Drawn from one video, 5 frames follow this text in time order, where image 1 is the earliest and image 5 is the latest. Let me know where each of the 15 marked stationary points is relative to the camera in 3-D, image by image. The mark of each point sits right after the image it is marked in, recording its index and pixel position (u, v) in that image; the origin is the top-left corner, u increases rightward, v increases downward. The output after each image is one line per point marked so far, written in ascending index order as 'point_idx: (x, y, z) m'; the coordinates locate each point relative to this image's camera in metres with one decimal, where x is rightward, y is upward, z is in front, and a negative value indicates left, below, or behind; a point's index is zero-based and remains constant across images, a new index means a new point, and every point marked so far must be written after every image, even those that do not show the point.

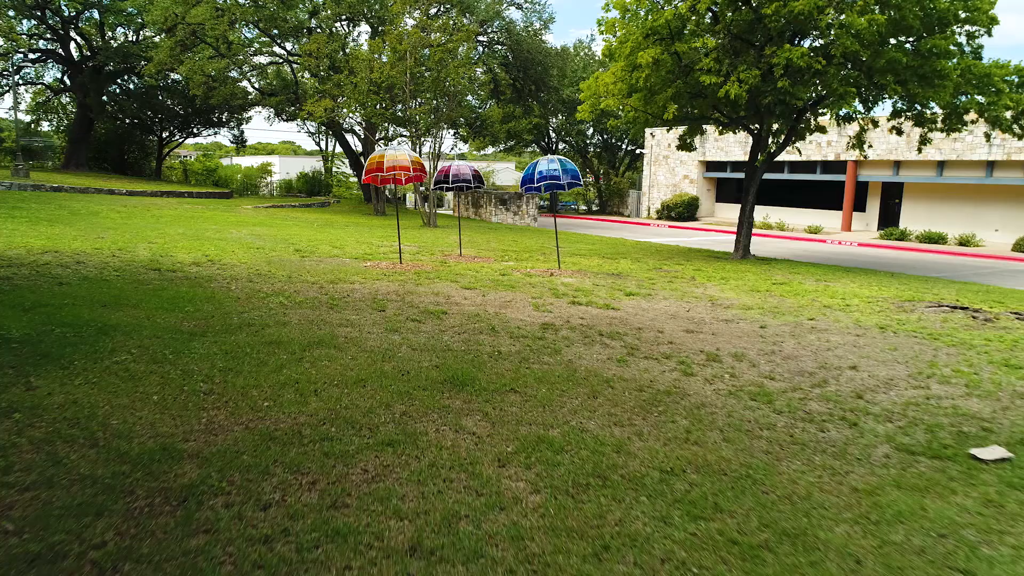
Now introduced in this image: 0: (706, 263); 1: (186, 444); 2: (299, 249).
0: (+3.9, +0.5, +14.1) m
1: (-1.5, -0.7, +3.2) m
2: (-3.8, +0.7, +12.7) m
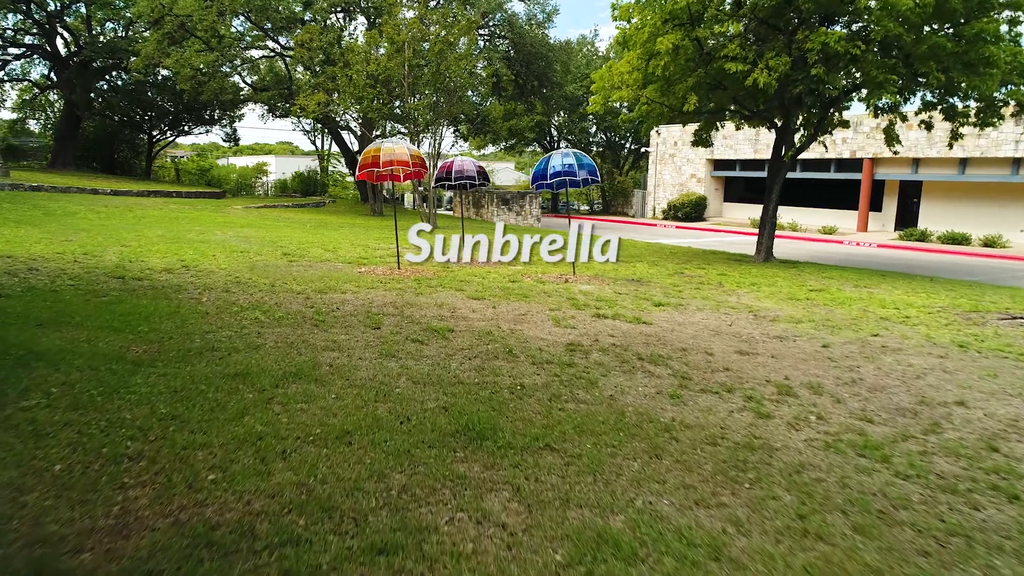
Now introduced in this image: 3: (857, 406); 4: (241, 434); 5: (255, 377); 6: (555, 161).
0: (+4.0, +0.4, +13.1) m
1: (-1.3, -0.8, +2.1) m
2: (-3.7, +0.6, +11.6) m
3: (+2.1, -0.7, +4.3) m
4: (-1.2, -0.7, +3.2) m
5: (-1.5, -0.5, +4.2) m
6: (+0.6, +1.8, +10.1) m
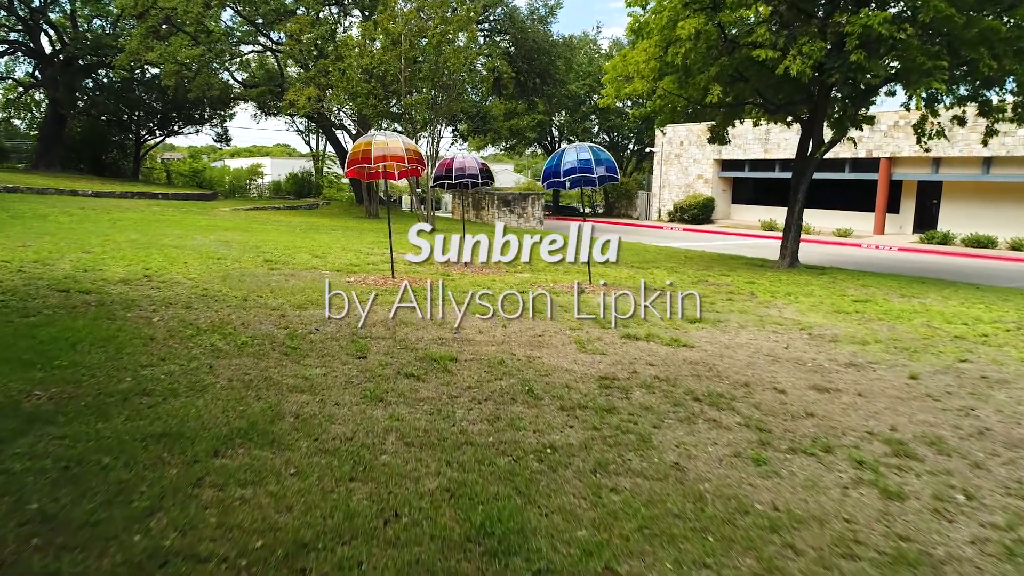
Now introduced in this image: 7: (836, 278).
0: (+4.1, +0.2, +11.9) m
1: (-1.2, -0.9, +1.0) m
2: (-3.6, +0.4, +10.5) m
3: (+2.2, -0.8, +3.2) m
4: (-1.1, -0.8, +2.1) m
5: (-1.4, -0.7, +3.1) m
6: (+0.7, +1.7, +9.0) m
7: (+5.4, +0.2, +11.8) m
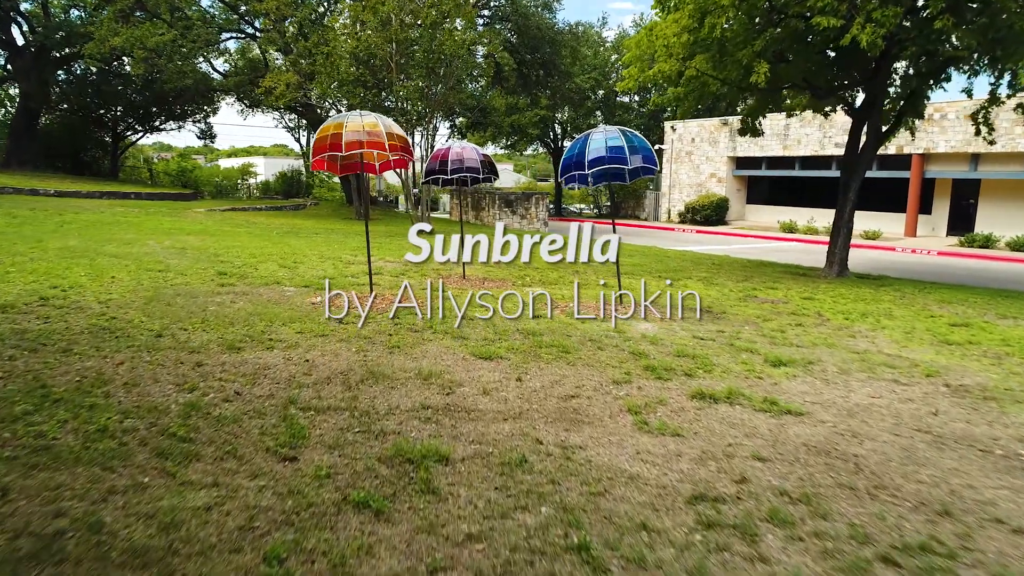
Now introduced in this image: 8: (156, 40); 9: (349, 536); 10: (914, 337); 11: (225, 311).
0: (+4.2, 0.0, +10.1) m
1: (-1.1, -1.2, -0.9) m
2: (-3.5, +0.2, +8.6) m
3: (+2.3, -1.0, +1.3) m
4: (-1.0, -1.0, +0.2) m
5: (-1.3, -0.9, +1.2) m
6: (+0.8, +1.5, +7.1) m
7: (+5.5, -0.1, +9.9) m
8: (-9.8, +6.9, +19.7) m
9: (-0.5, -0.8, +2.3) m
10: (+3.7, -0.5, +6.6) m
11: (-2.4, -0.2, +6.1) m
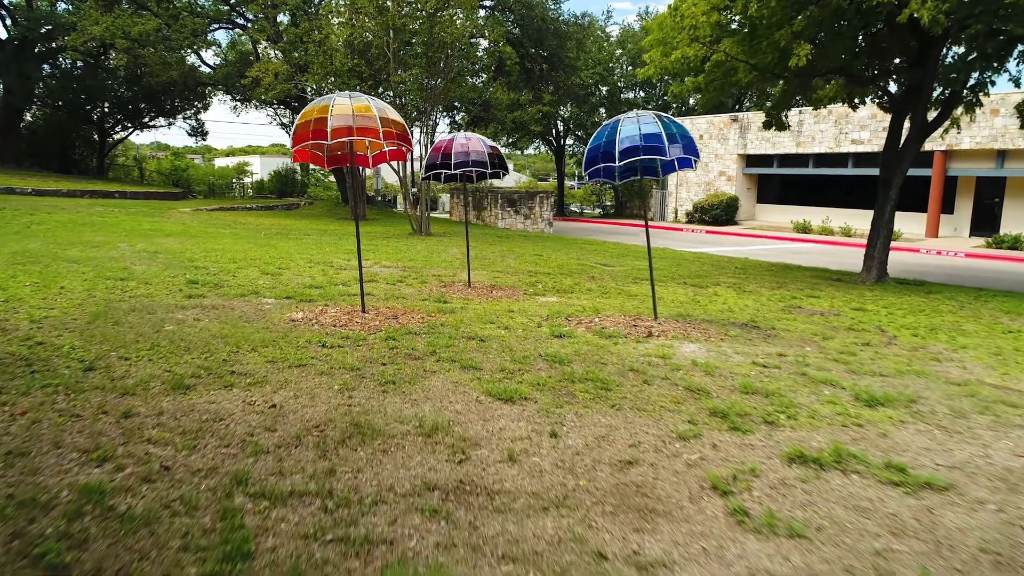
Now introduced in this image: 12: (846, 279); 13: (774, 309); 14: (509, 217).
0: (+4.3, -0.1, +9.0) m
1: (-0.9, -1.3, -1.9) m
2: (-3.4, +0.1, +7.5) m
3: (+2.5, -1.2, +0.2) m
4: (-0.8, -1.1, -0.8) m
5: (-1.2, -1.0, +0.2) m
6: (+1.0, +1.3, +6.0) m
7: (+5.6, -0.2, +8.9) m
8: (-9.7, +6.8, +18.6) m
9: (-0.4, -0.9, +1.2) m
10: (+3.9, -0.6, +5.5) m
11: (-2.3, -0.3, +5.0) m
12: (+5.2, +0.1, +11.1) m
13: (+2.9, -0.2, +7.7) m
14: (0.0, +2.0, +19.6) m
